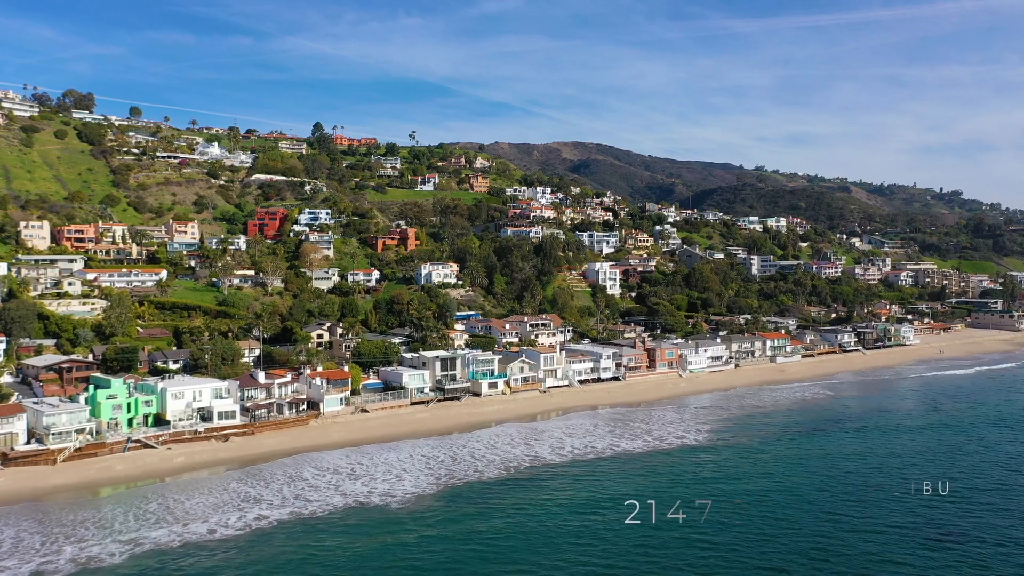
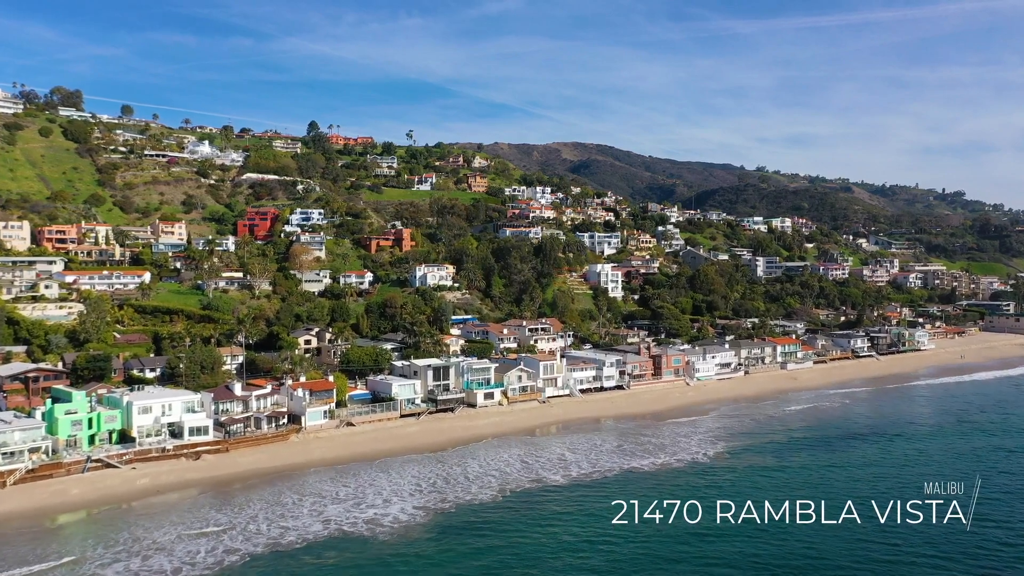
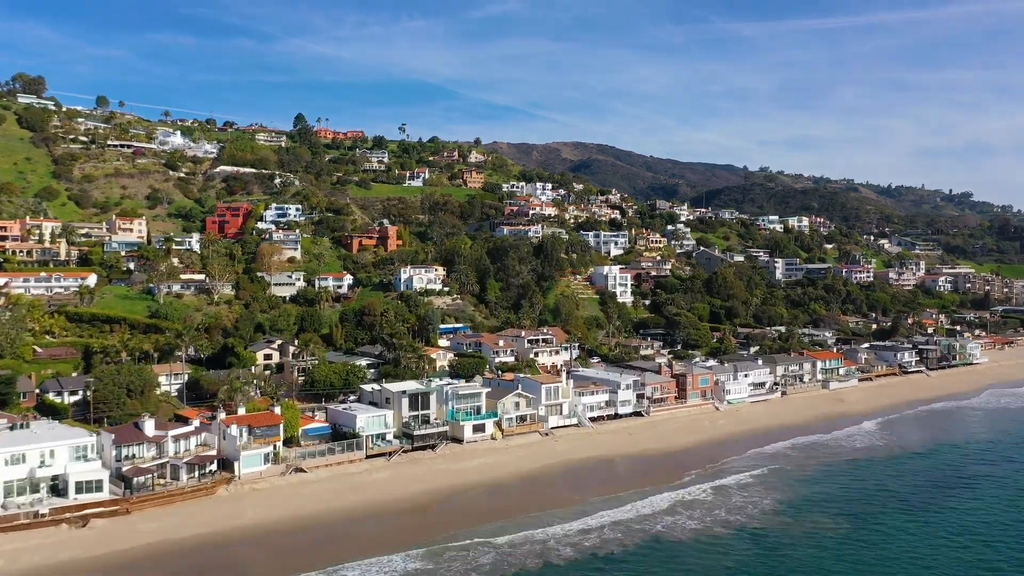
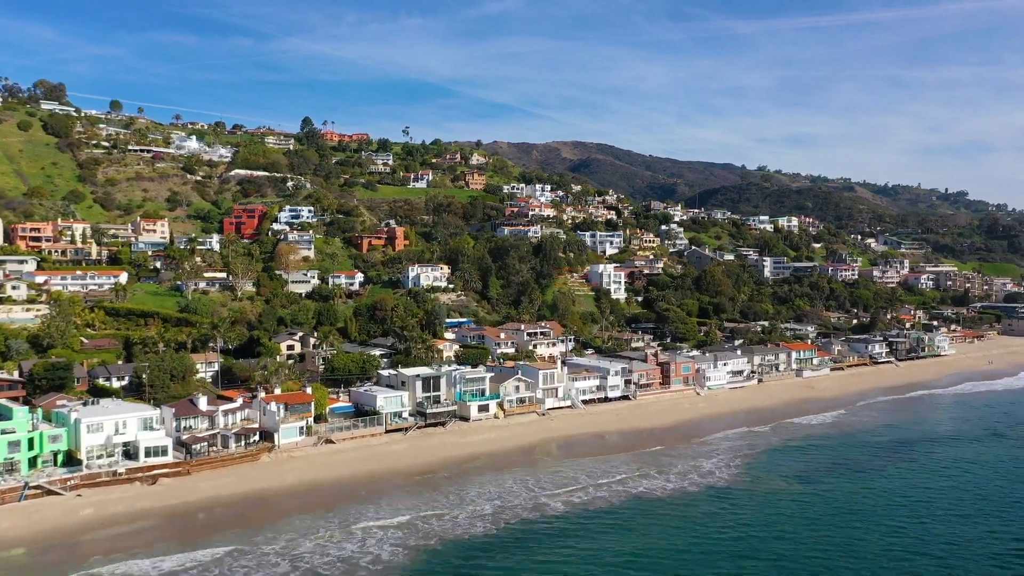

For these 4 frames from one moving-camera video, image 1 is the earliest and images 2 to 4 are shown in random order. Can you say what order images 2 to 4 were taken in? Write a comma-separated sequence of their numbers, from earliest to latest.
2, 4, 3
